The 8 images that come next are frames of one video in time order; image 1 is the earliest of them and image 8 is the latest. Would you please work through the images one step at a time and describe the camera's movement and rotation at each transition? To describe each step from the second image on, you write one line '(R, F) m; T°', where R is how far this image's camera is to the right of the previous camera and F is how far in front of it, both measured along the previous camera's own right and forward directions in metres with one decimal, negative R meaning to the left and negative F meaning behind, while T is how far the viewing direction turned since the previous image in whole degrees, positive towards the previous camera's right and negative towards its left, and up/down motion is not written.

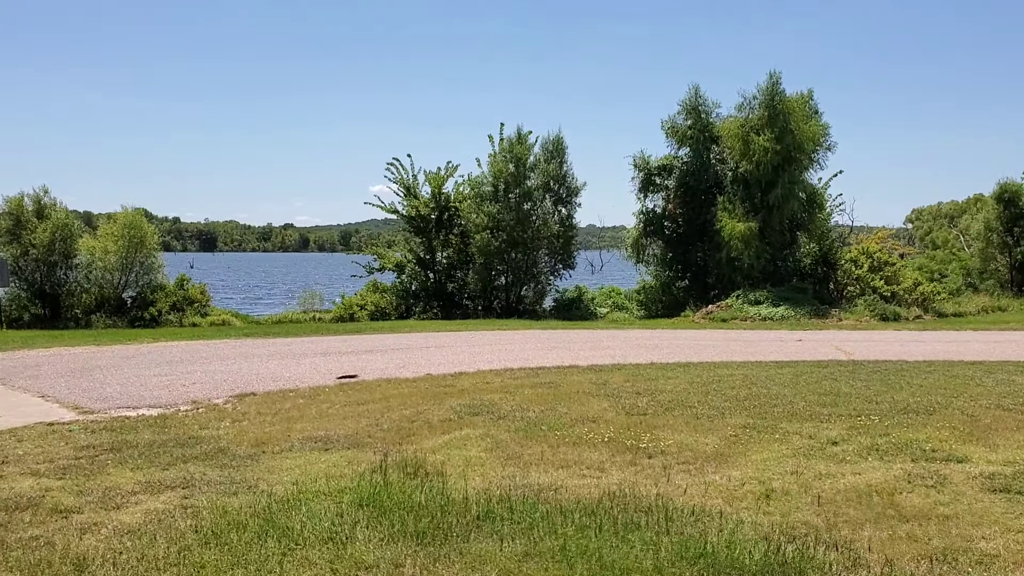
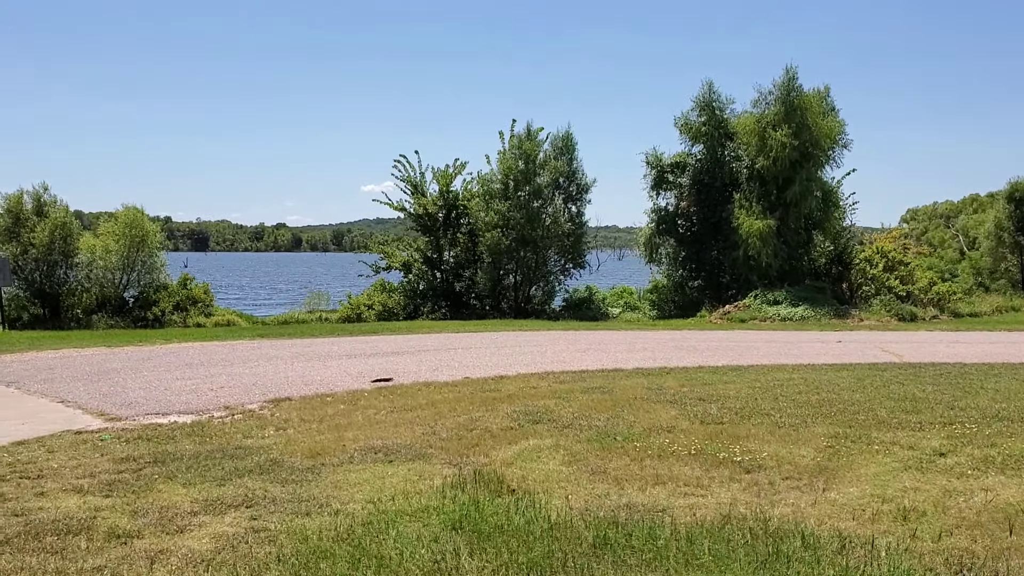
(-0.6, +0.5) m; 0°
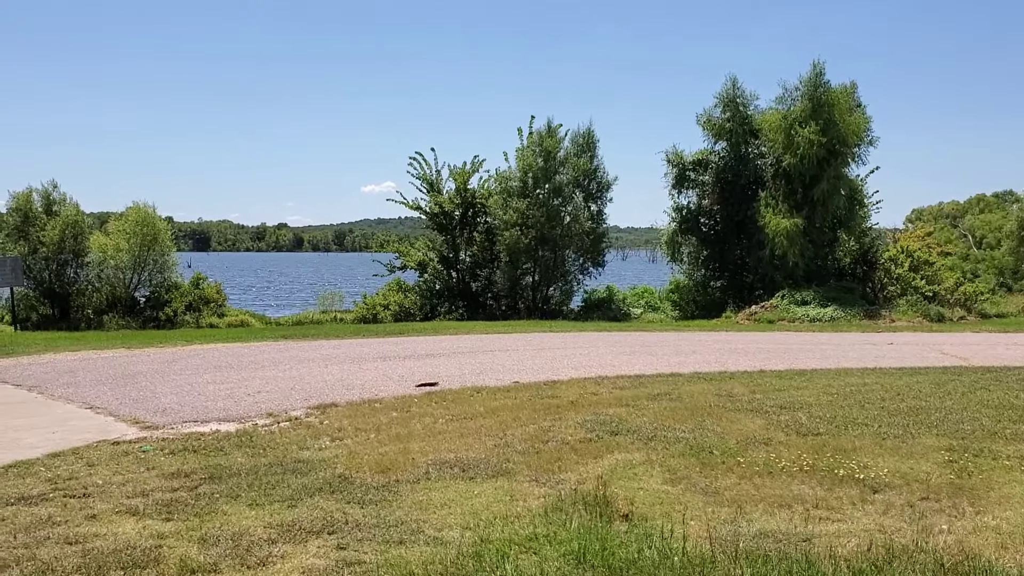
(-0.6, +0.6) m; 0°
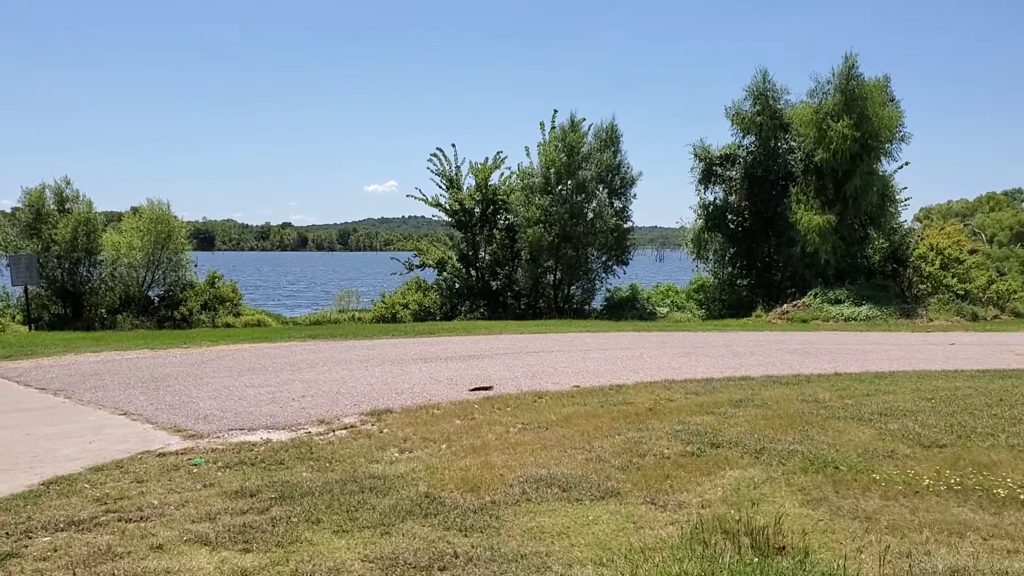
(-0.6, +0.7) m; 0°
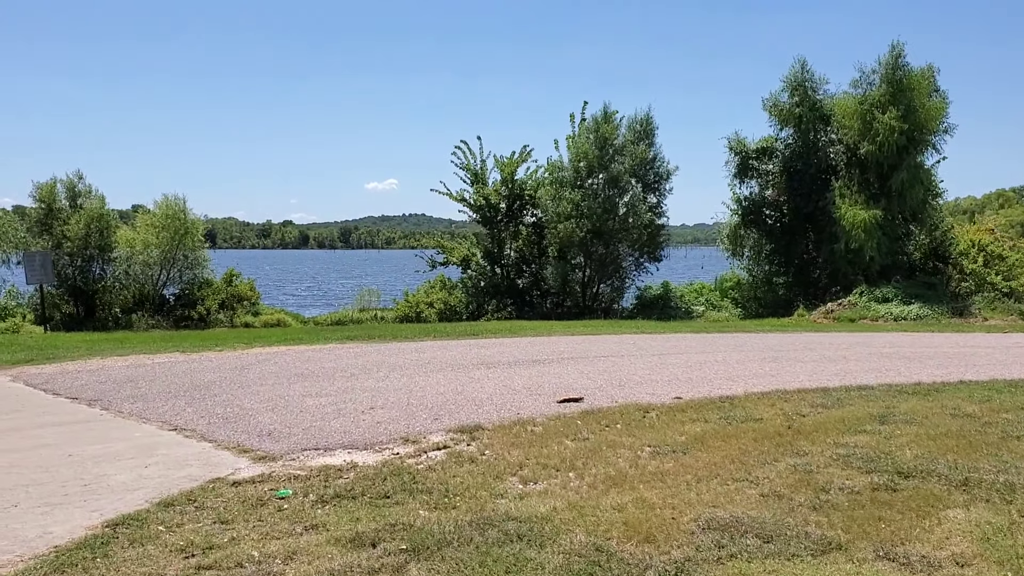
(-0.8, +1.1) m; 0°
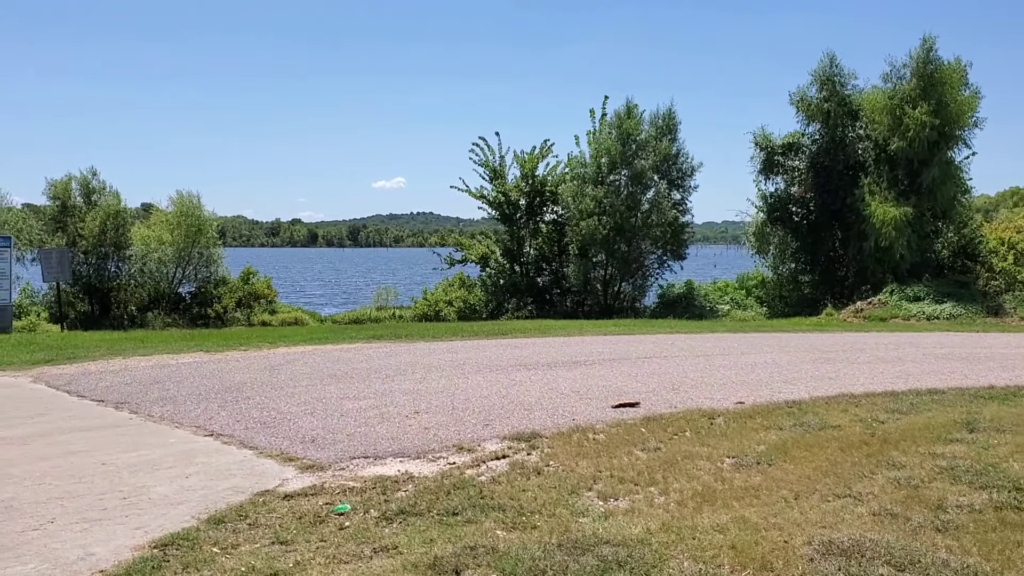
(-0.4, +0.5) m; 0°
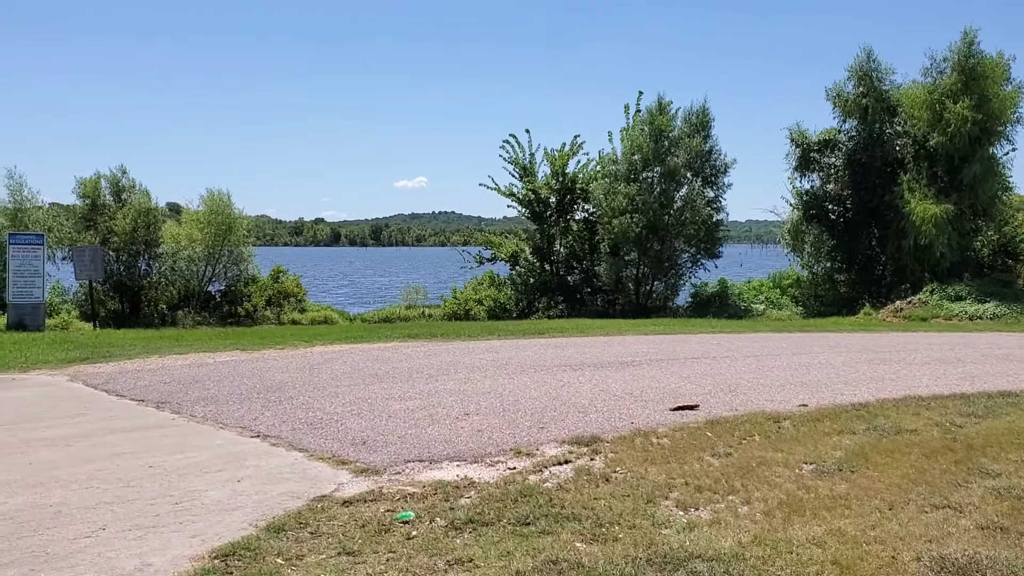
(-0.3, +0.3) m; -1°
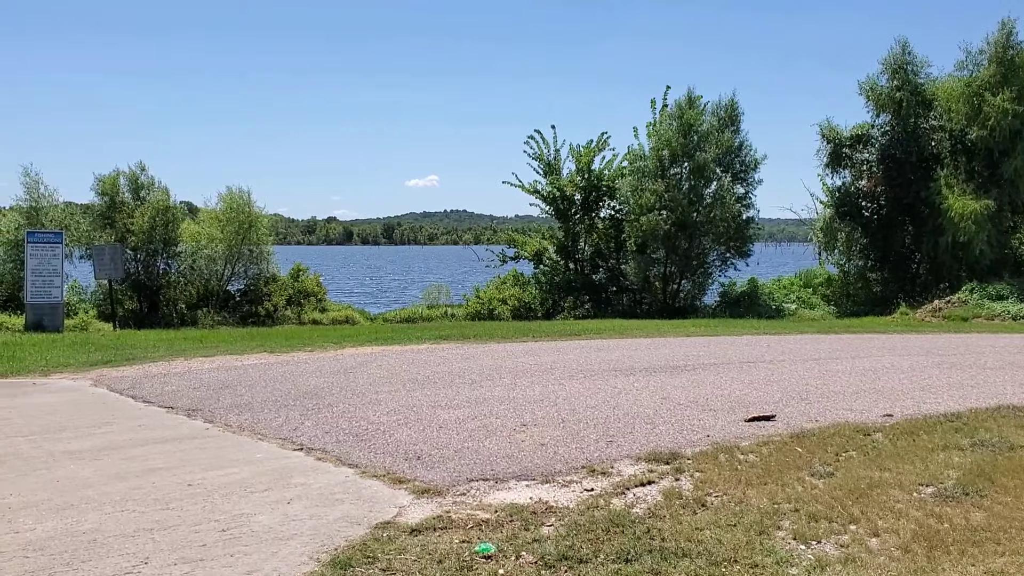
(-0.4, +0.6) m; -1°
